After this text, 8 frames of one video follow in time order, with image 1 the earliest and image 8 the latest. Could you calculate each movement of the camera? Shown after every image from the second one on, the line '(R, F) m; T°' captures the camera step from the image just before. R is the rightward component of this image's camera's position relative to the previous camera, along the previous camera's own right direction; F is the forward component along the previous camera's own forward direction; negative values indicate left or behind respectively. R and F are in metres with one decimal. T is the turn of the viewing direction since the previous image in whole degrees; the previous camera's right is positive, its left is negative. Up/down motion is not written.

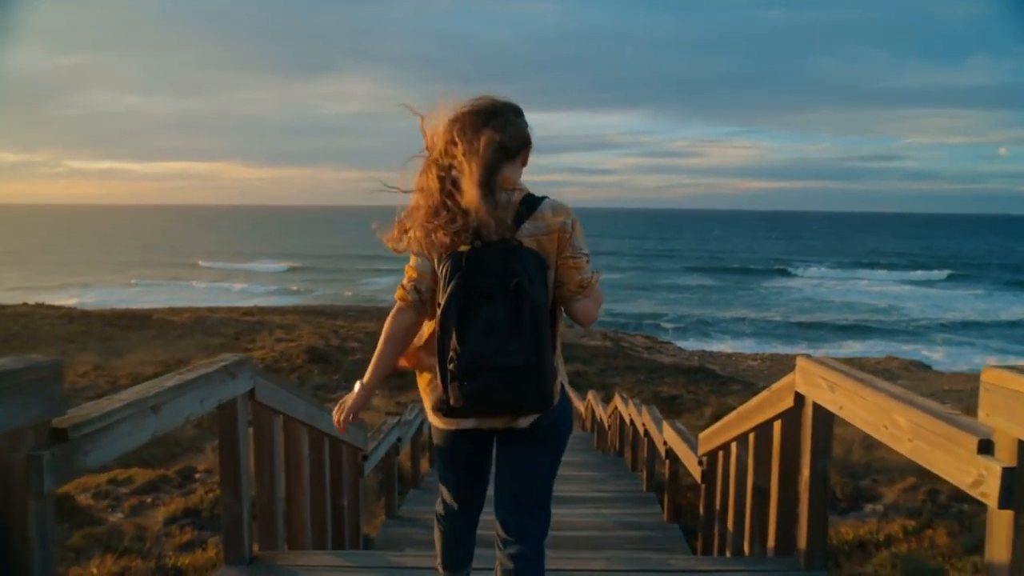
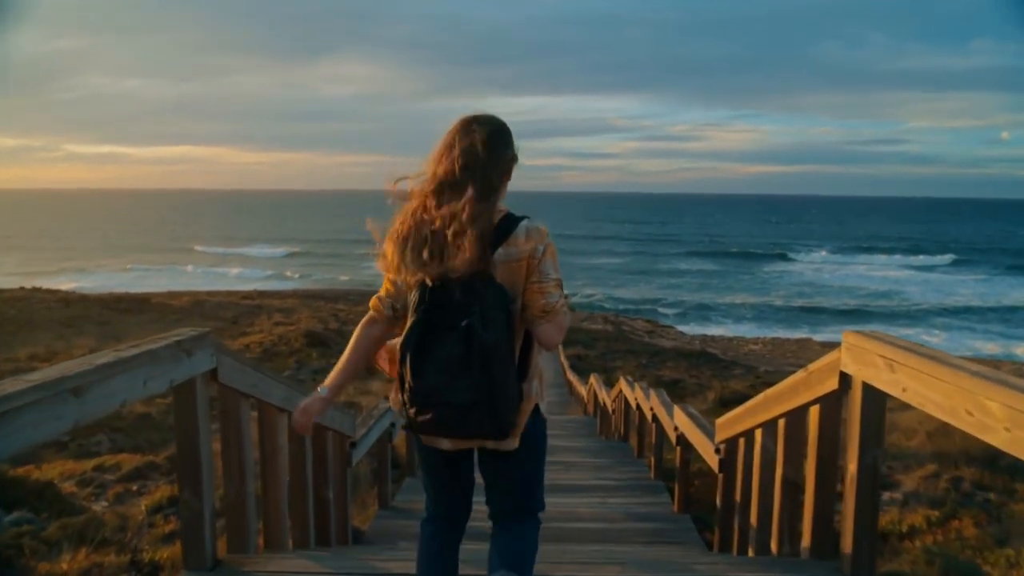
(0.0, +0.3) m; 0°
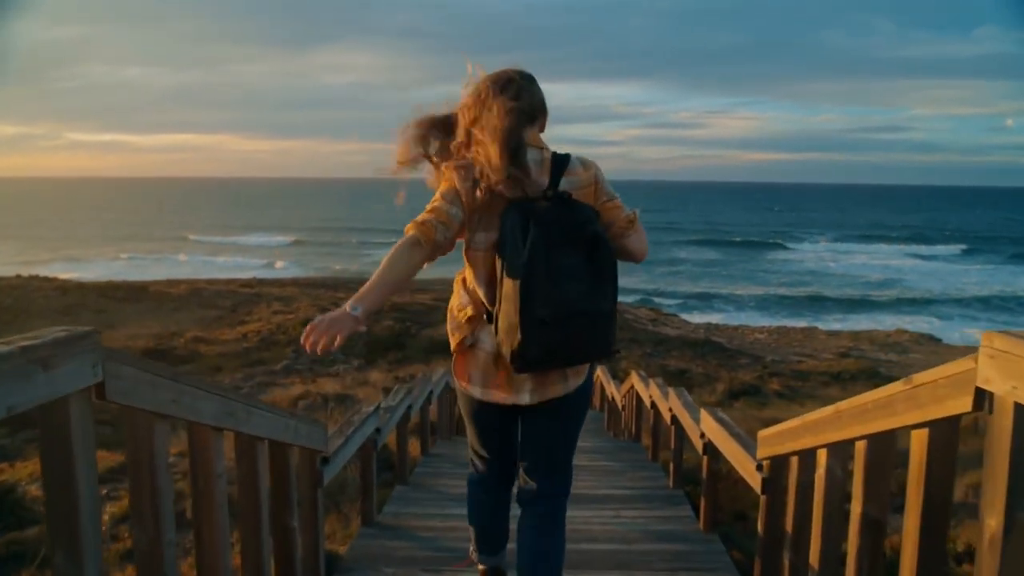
(0.0, +0.6) m; 0°
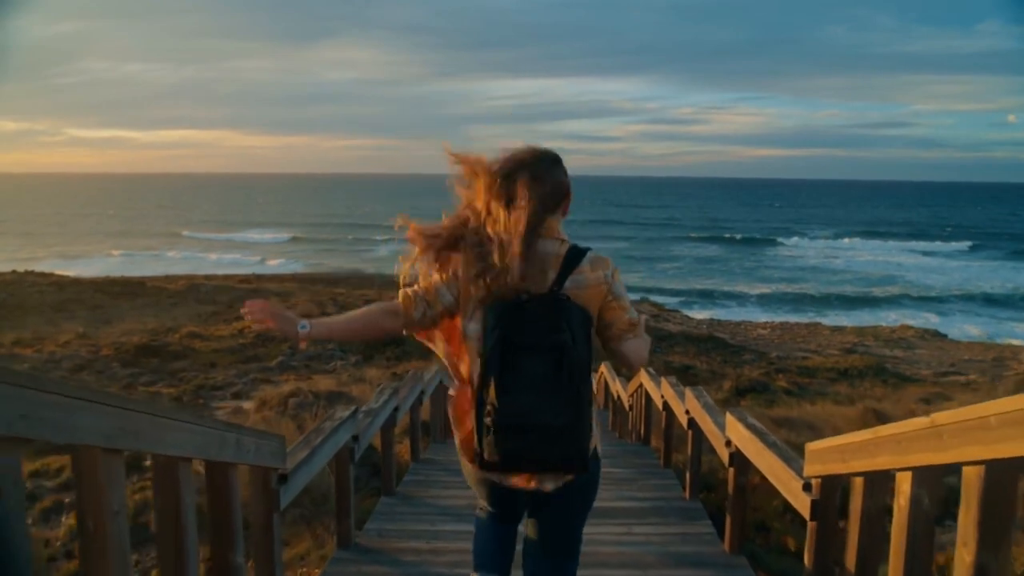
(0.0, +0.6) m; 0°
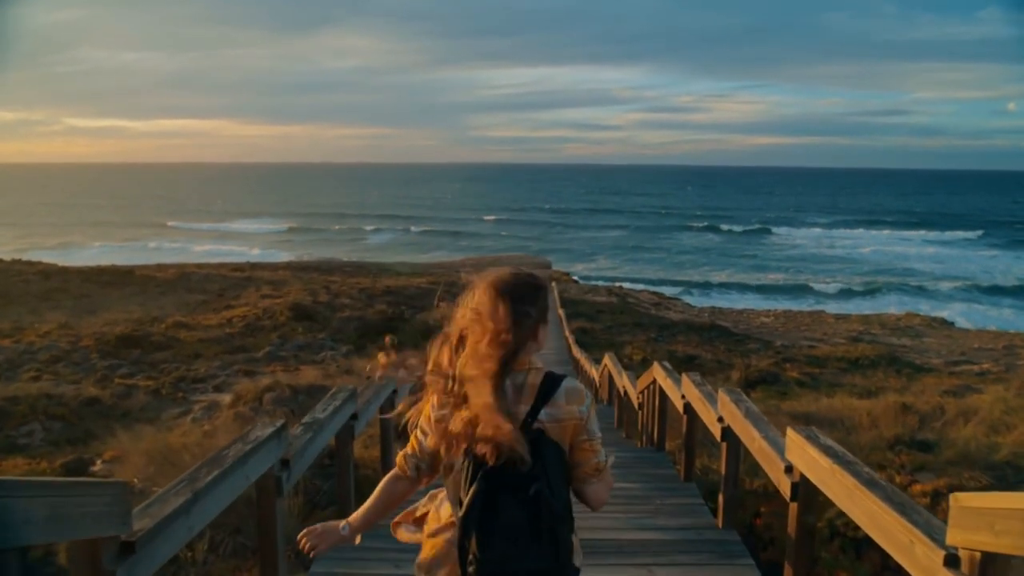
(+0.1, +1.0) m; 0°
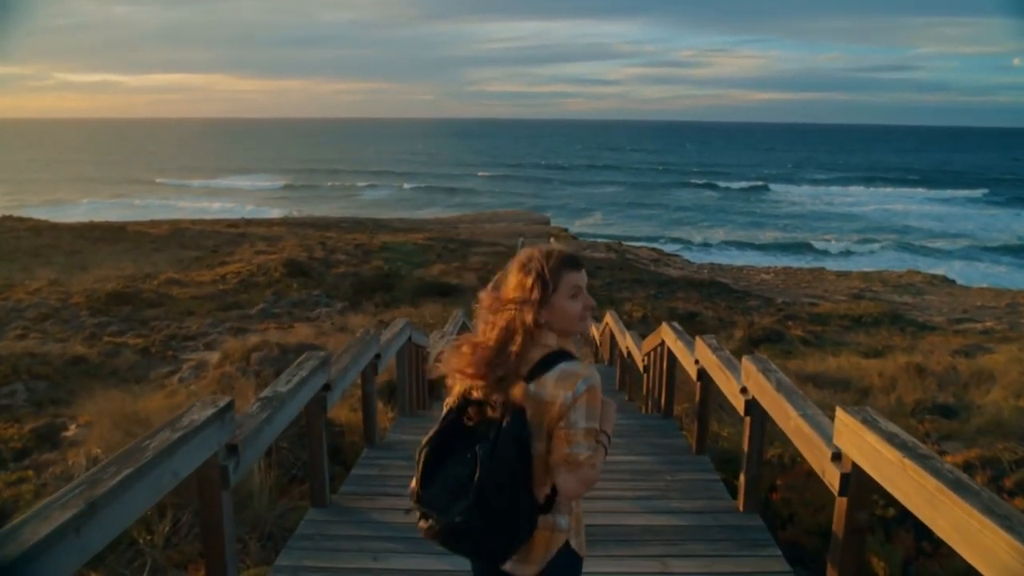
(0.0, +0.5) m; 0°
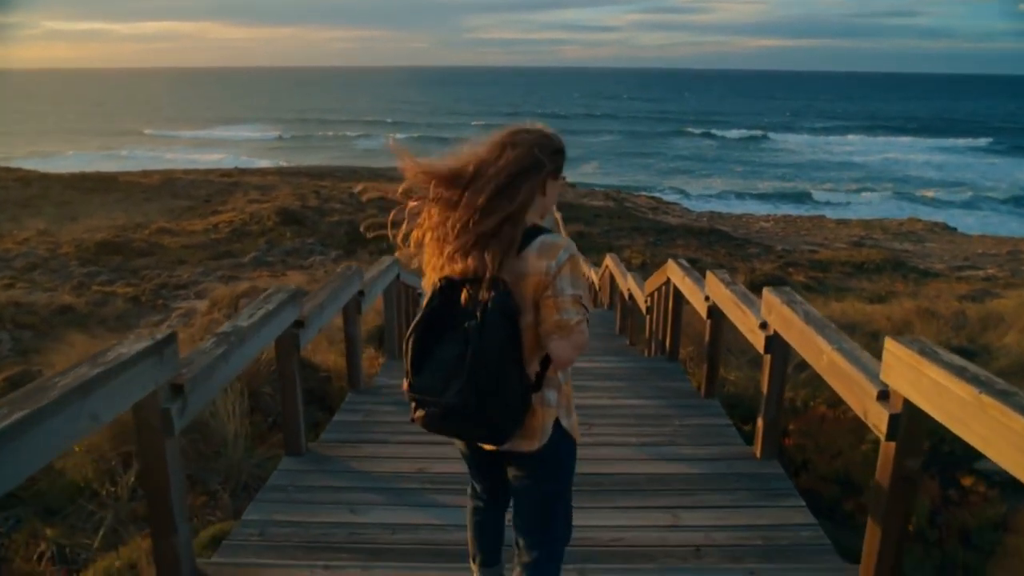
(0.0, +0.4) m; 0°
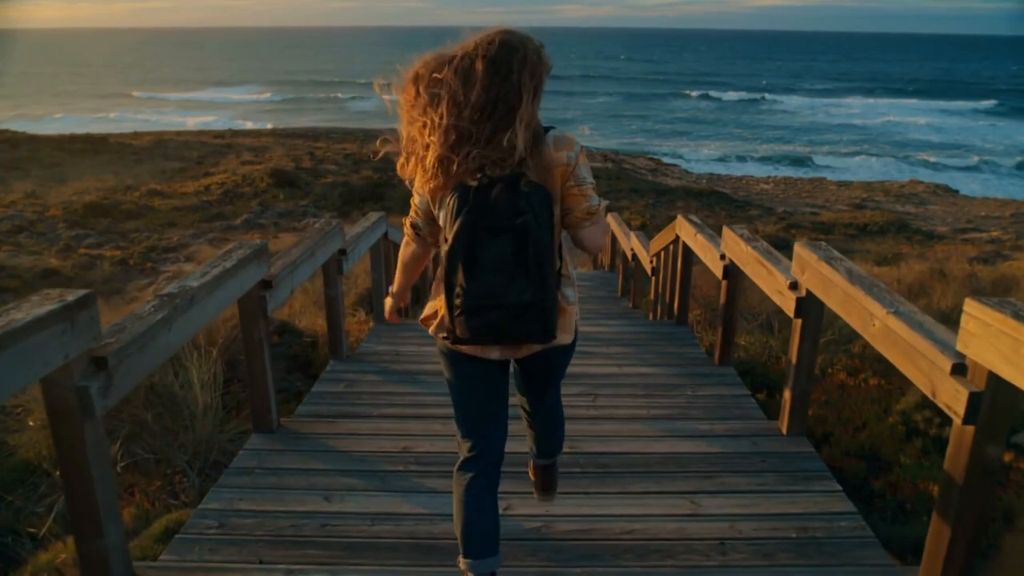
(0.0, +0.4) m; 0°
